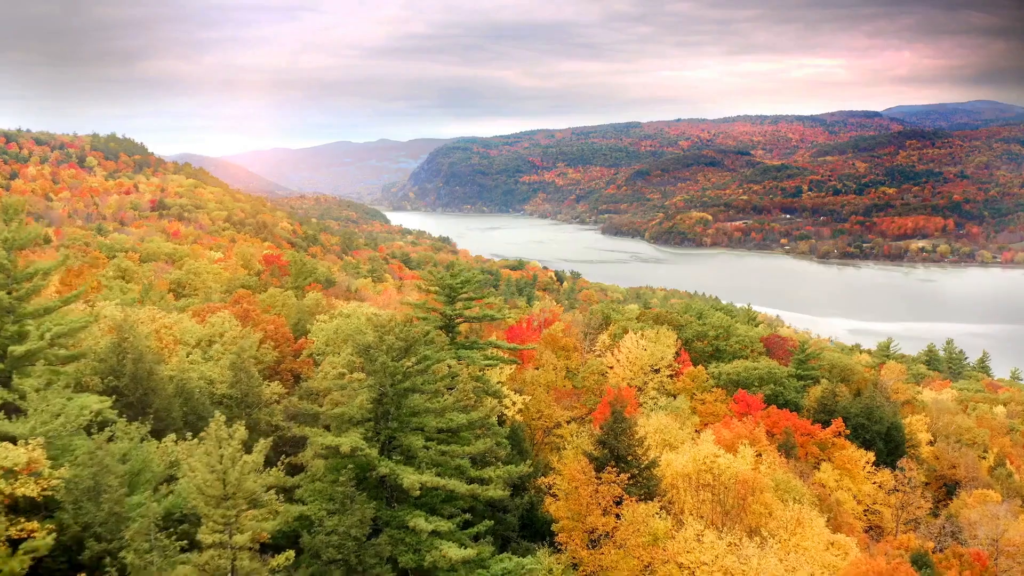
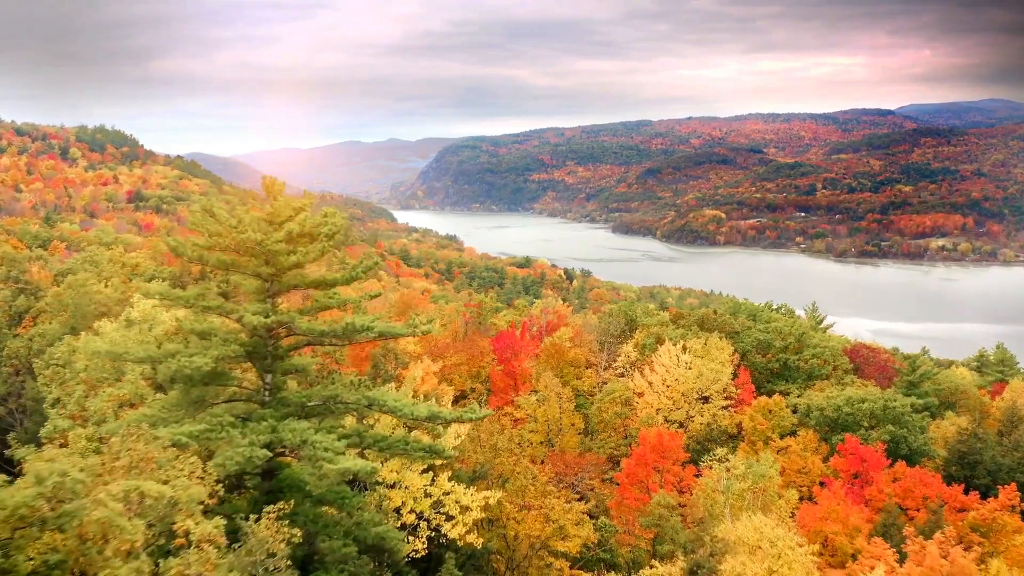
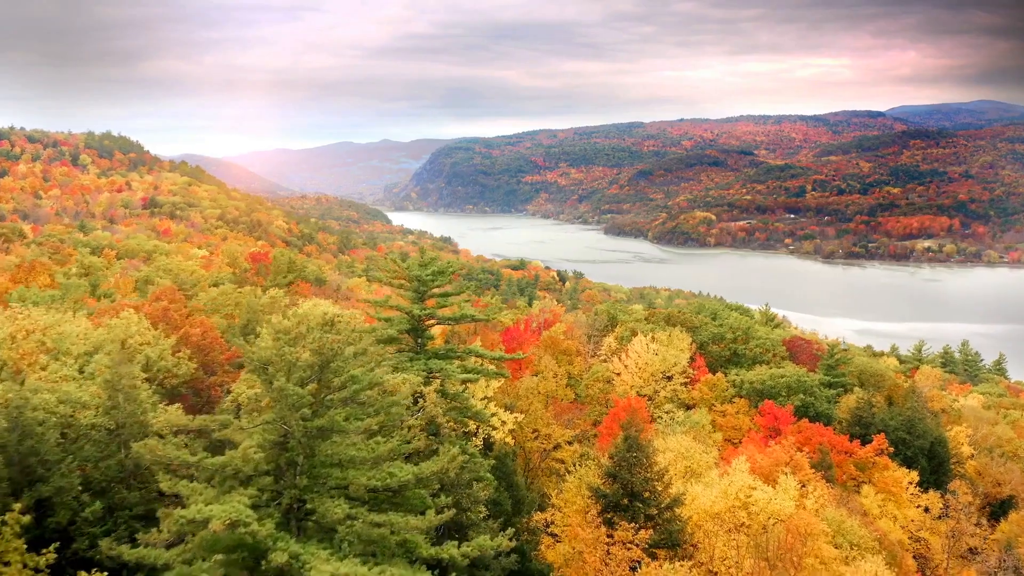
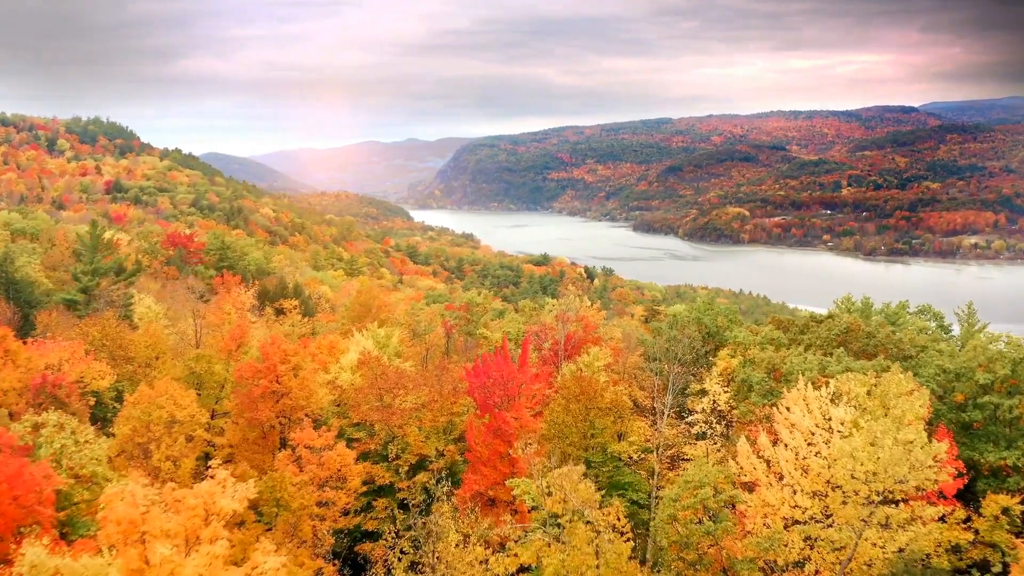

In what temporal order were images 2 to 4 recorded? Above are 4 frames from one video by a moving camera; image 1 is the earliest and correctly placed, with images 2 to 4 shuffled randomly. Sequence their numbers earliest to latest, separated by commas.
3, 2, 4
